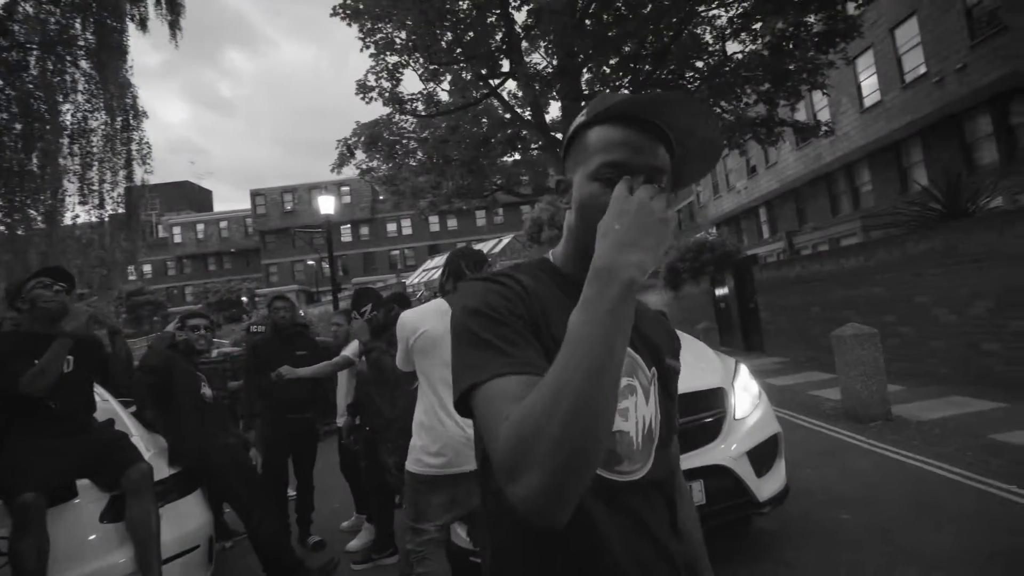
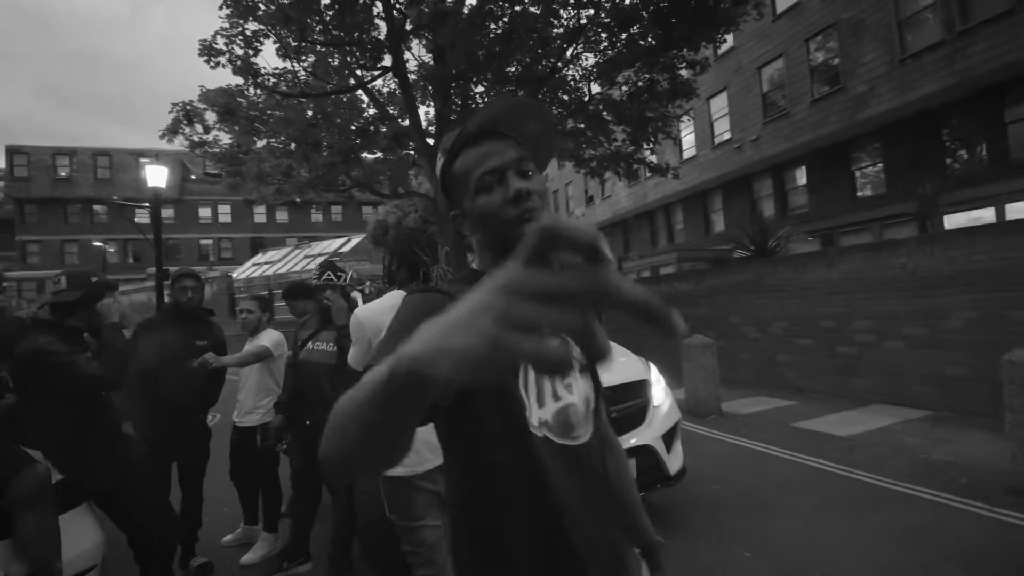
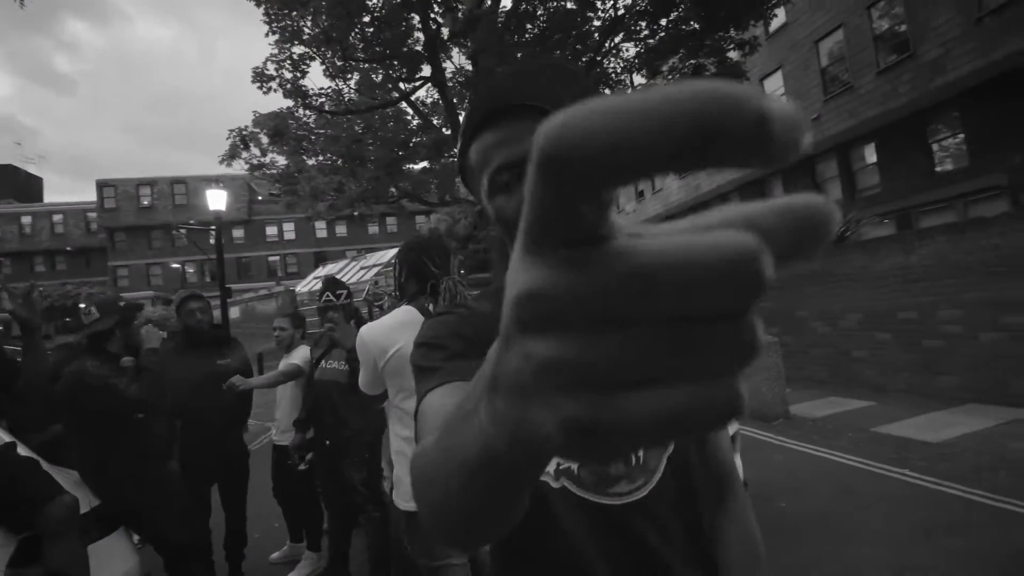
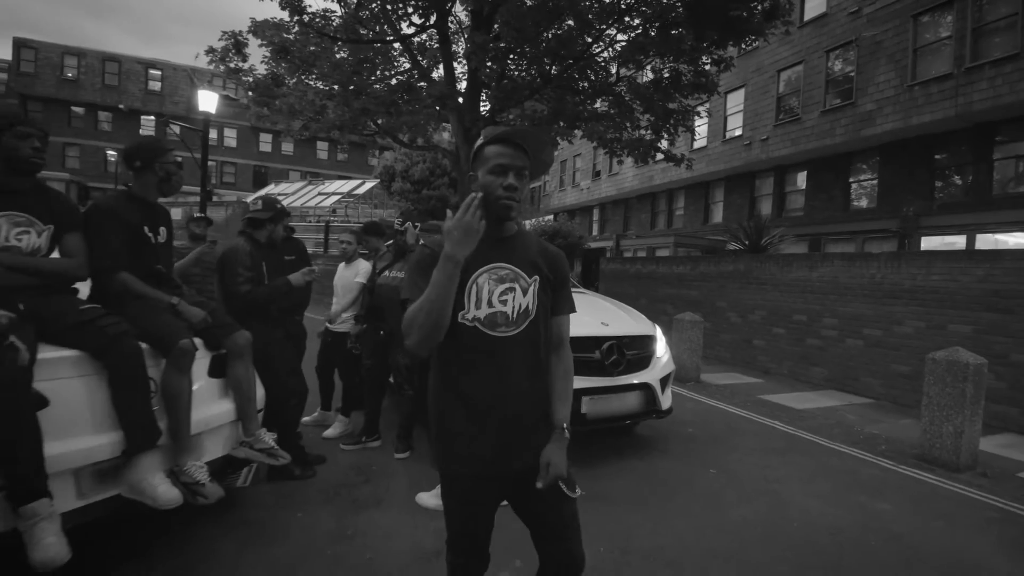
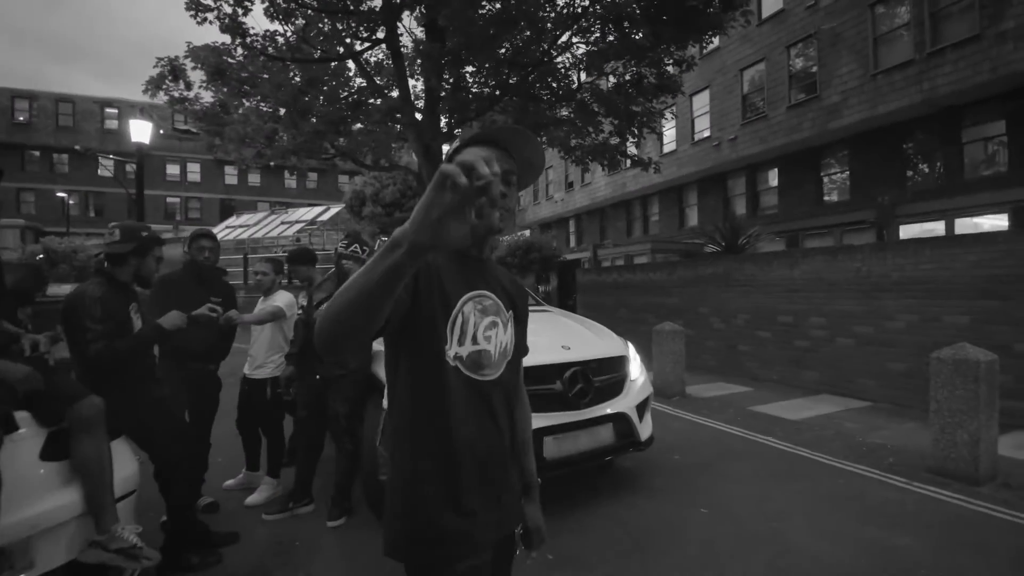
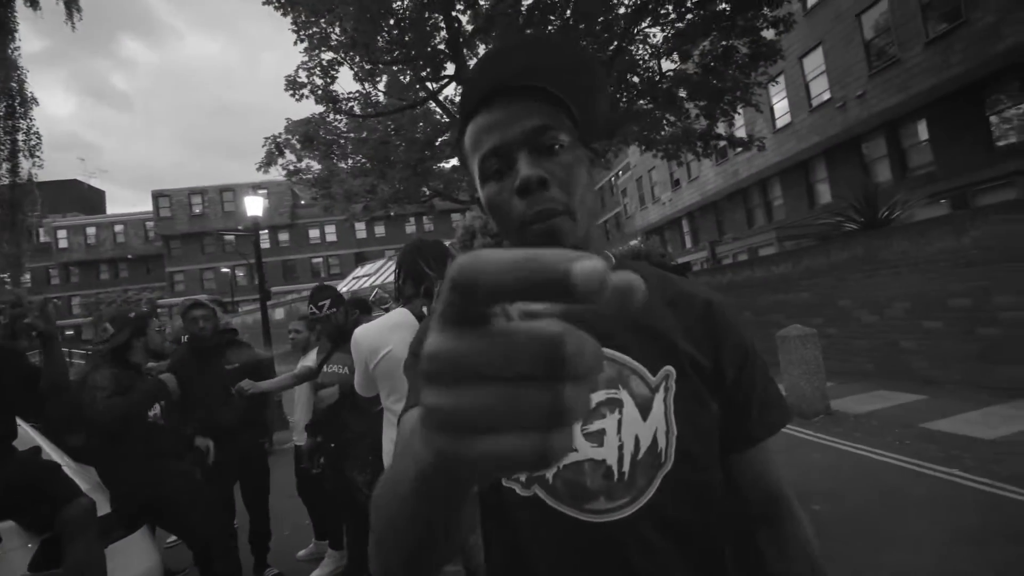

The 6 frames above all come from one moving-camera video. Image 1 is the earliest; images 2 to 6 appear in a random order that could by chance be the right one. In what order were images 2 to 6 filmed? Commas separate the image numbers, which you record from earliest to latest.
6, 3, 2, 5, 4
